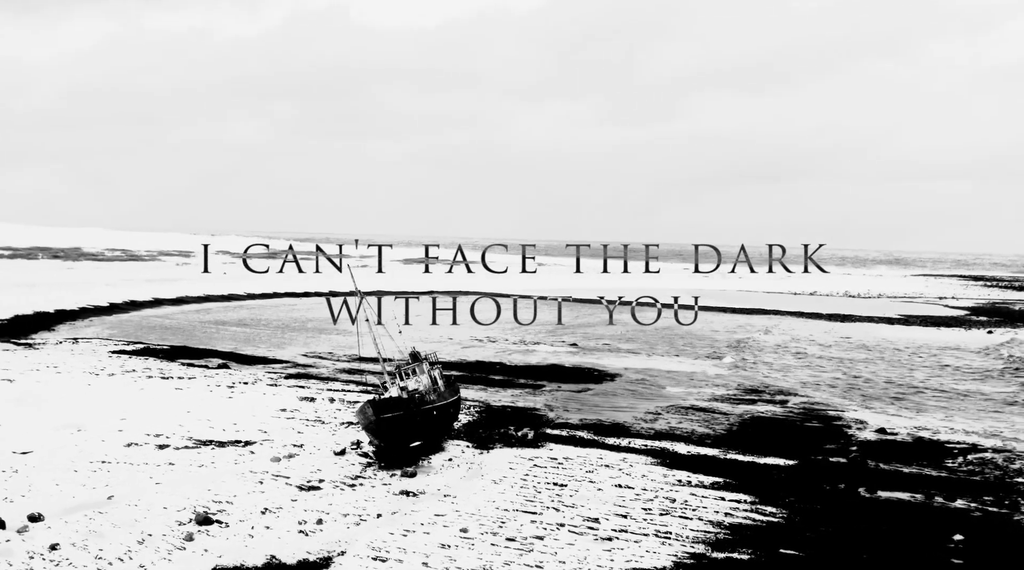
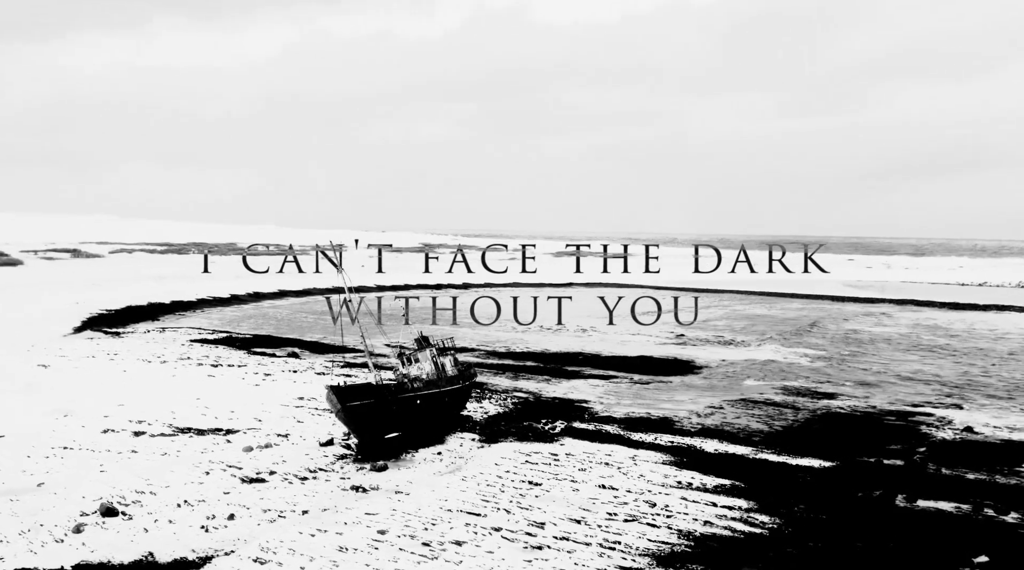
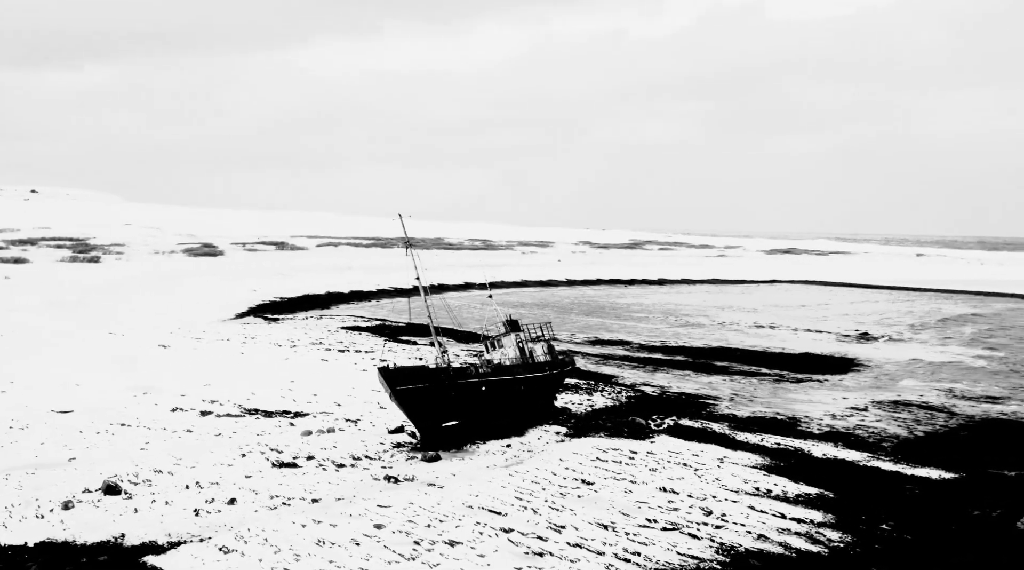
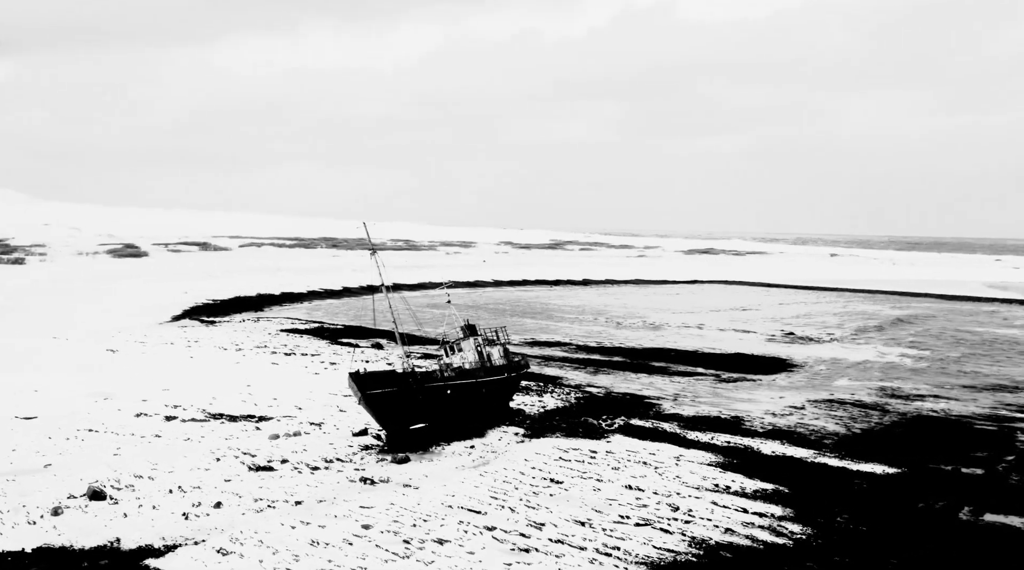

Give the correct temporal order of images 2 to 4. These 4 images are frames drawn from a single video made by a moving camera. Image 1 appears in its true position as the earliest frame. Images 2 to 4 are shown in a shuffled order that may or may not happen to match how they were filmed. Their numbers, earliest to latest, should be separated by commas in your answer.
2, 4, 3
